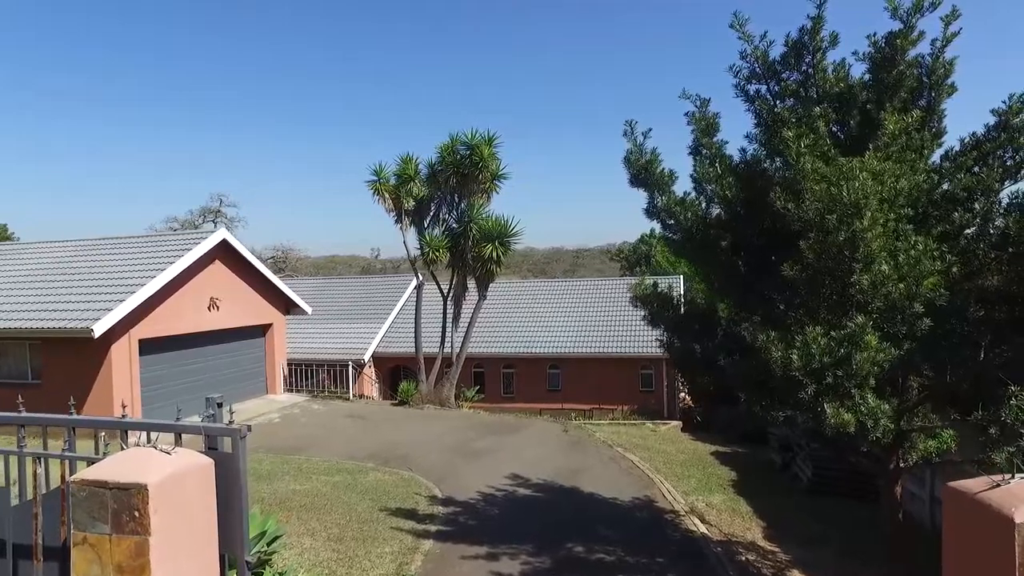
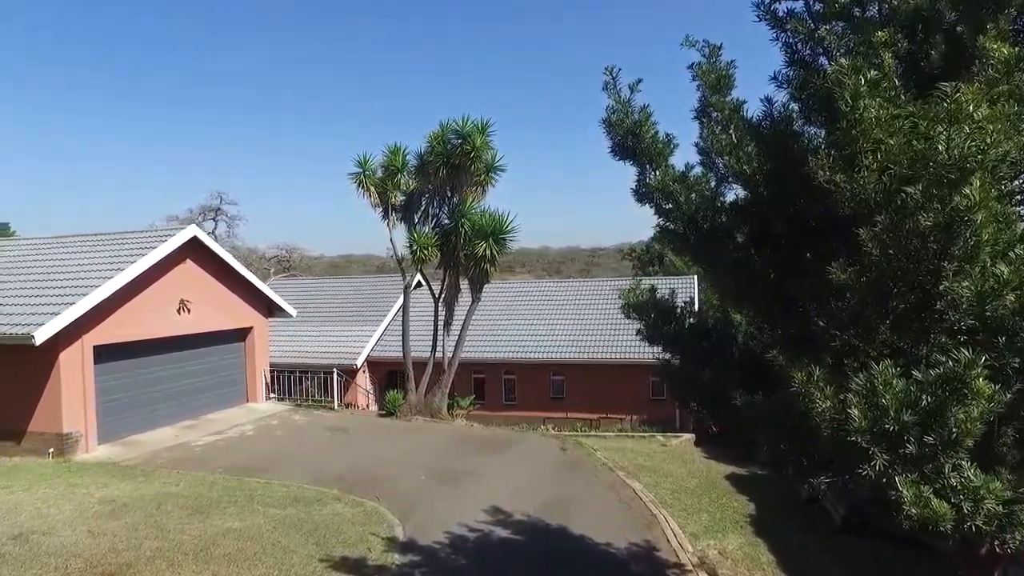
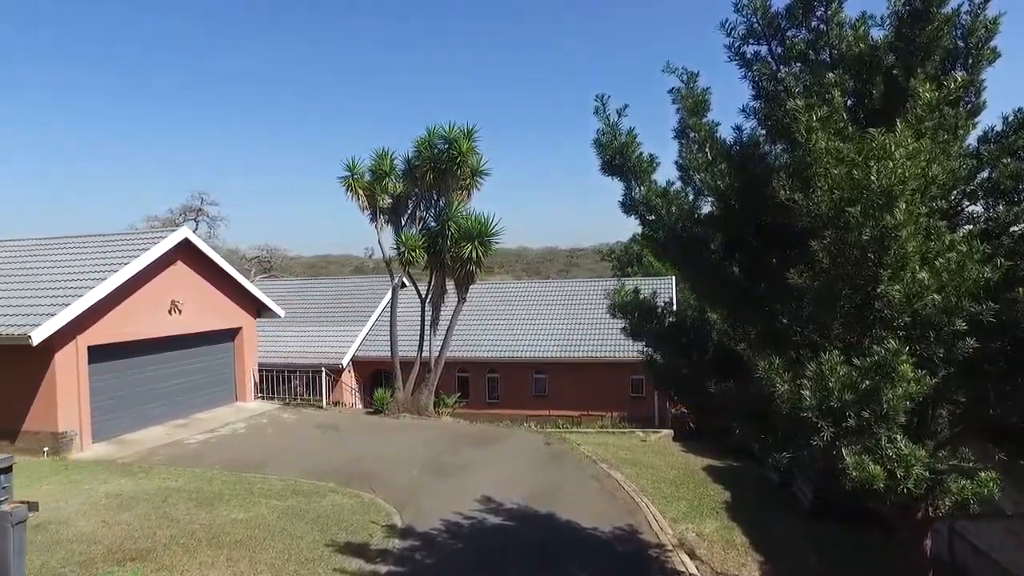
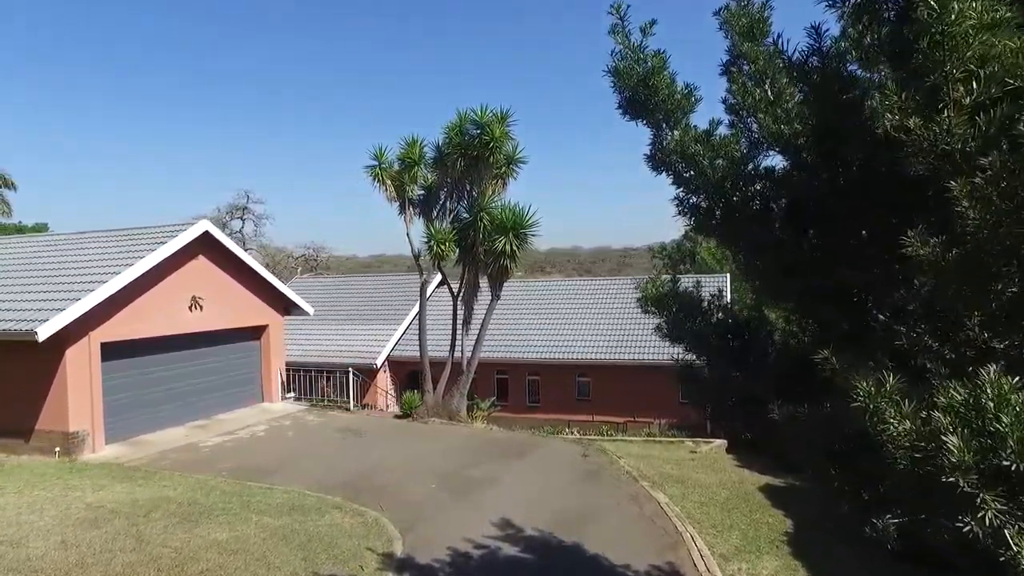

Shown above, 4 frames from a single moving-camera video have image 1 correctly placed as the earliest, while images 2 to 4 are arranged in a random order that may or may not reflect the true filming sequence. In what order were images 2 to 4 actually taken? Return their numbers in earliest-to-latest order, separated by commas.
3, 2, 4
